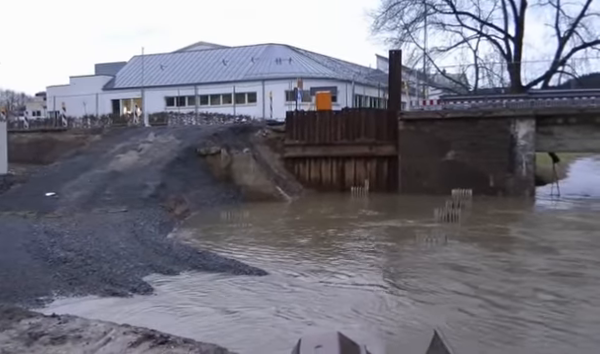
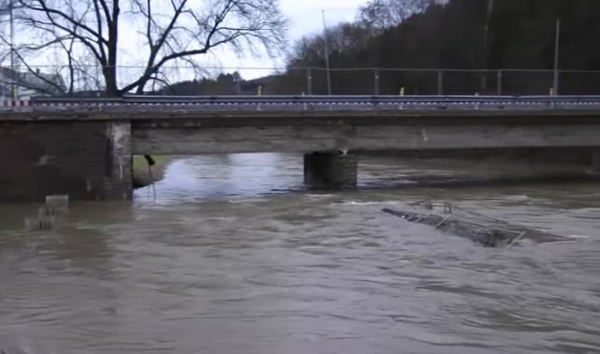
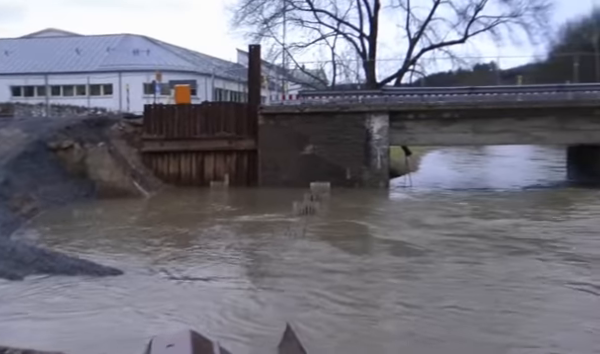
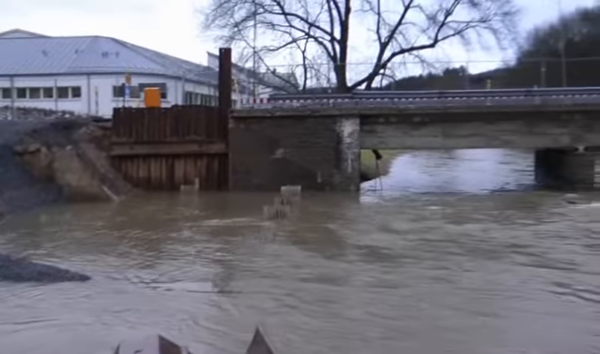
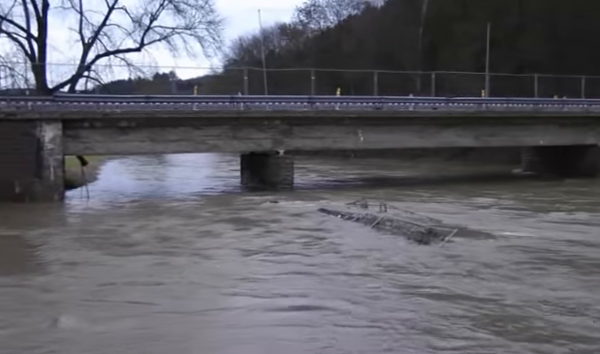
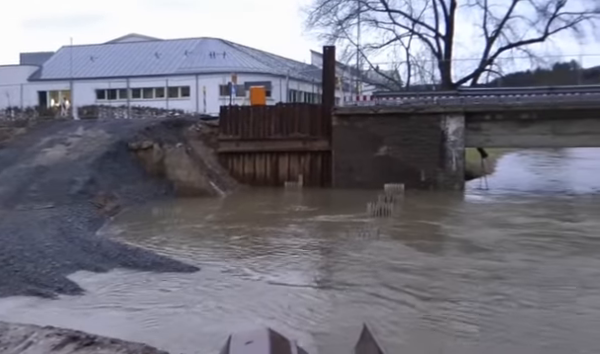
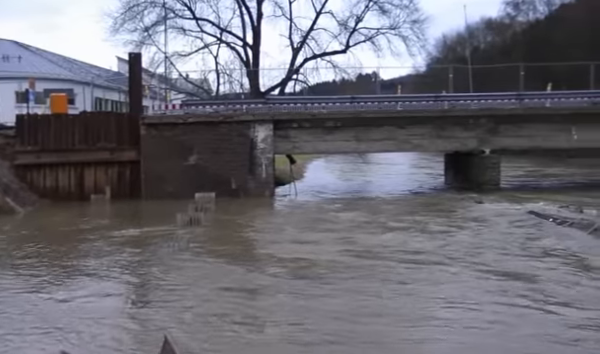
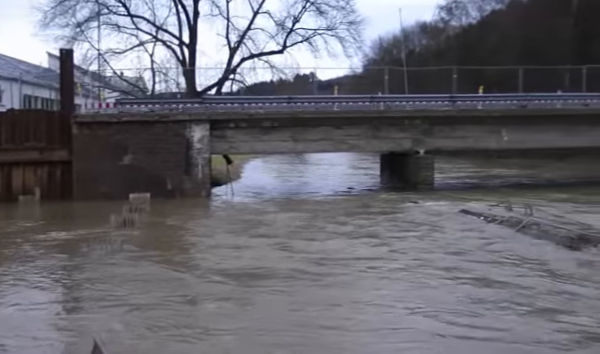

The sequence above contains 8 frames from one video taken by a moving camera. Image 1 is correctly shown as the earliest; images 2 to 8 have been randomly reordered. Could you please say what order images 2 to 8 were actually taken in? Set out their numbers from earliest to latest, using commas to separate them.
6, 3, 4, 7, 8, 2, 5
